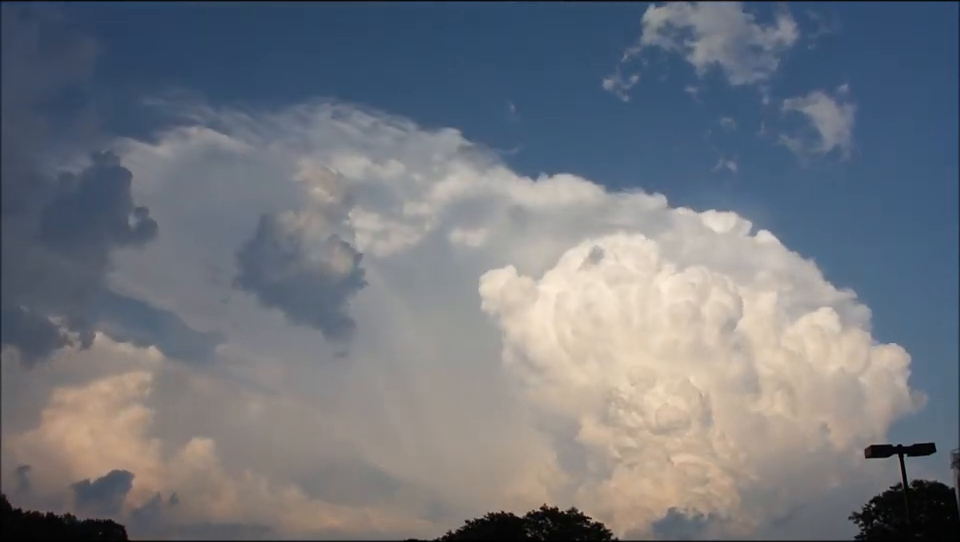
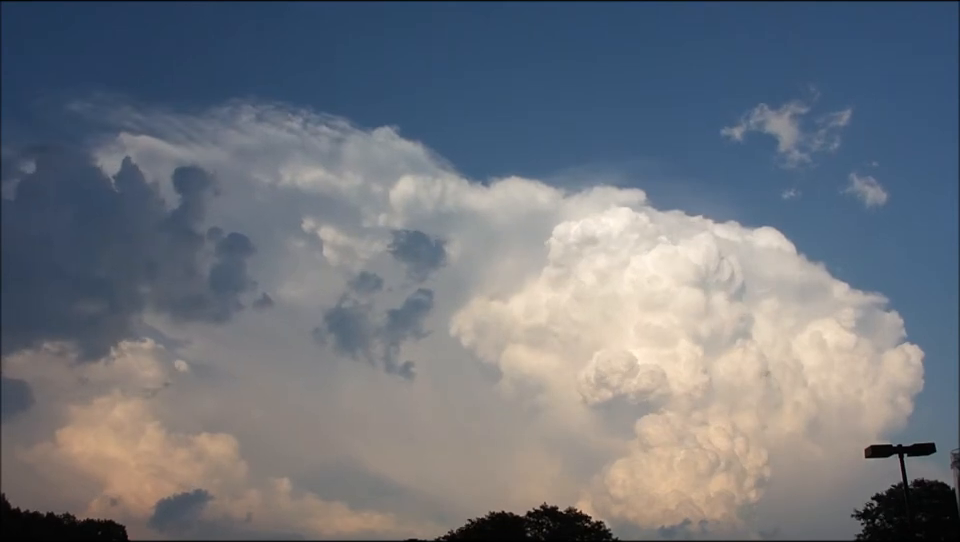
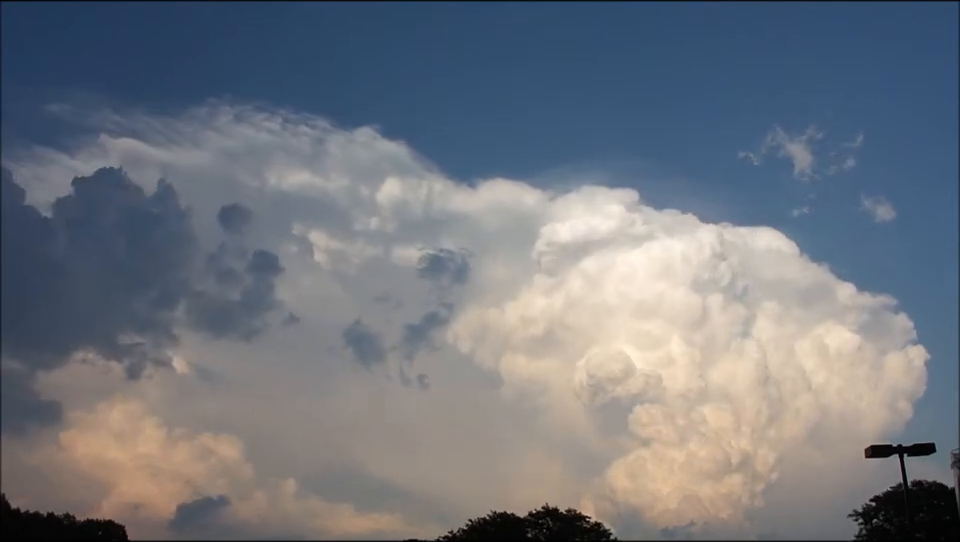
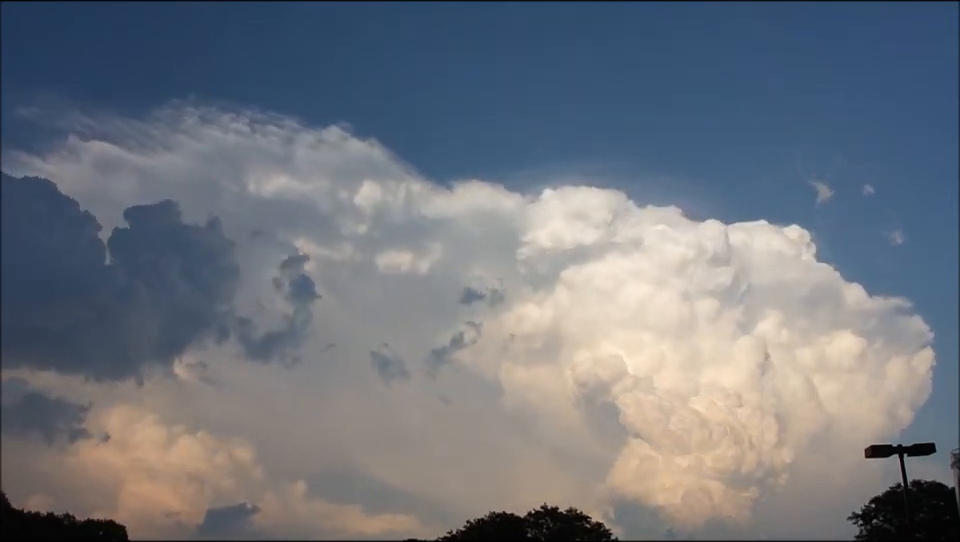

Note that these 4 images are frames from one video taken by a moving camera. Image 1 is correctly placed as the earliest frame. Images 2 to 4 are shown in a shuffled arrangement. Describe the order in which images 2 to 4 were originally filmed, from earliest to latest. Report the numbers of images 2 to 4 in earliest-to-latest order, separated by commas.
2, 3, 4
